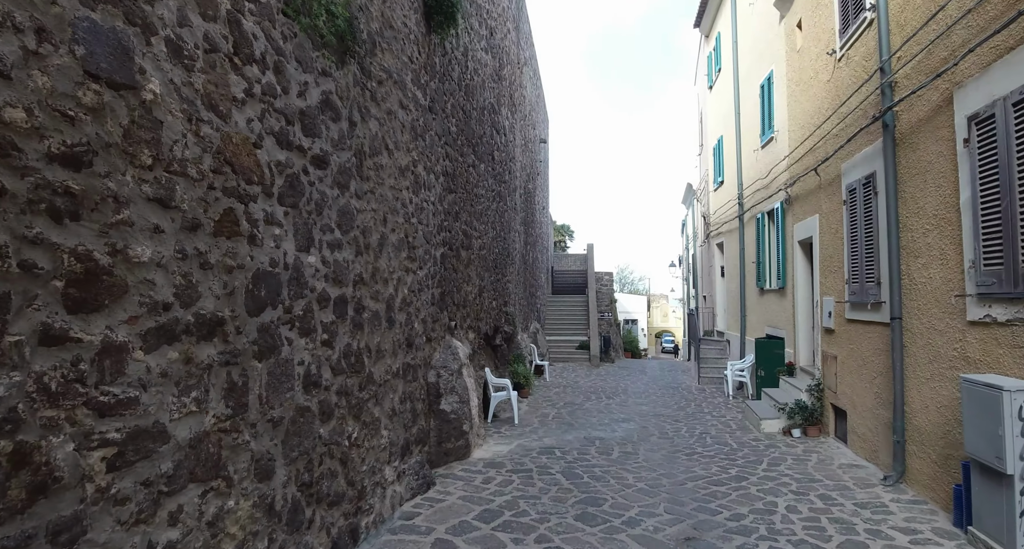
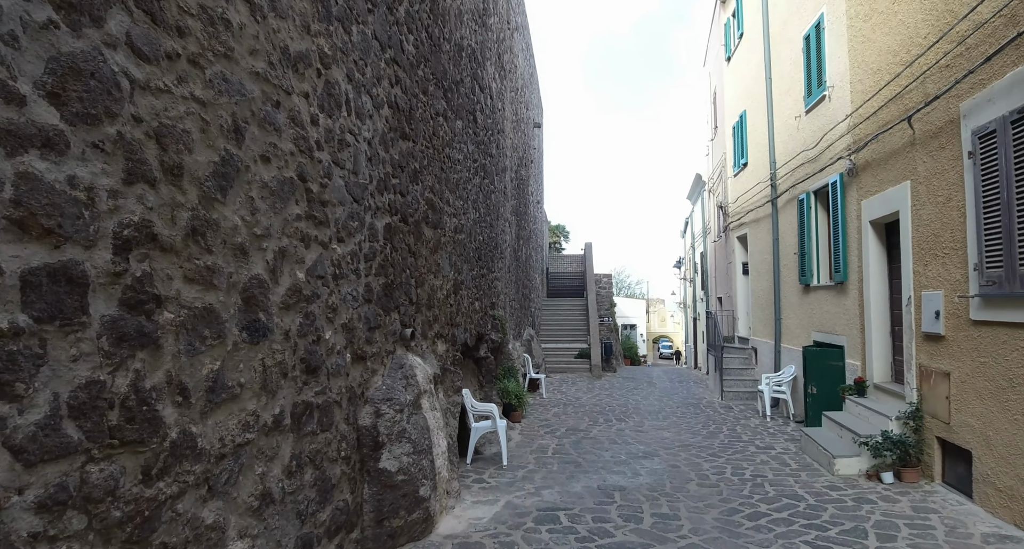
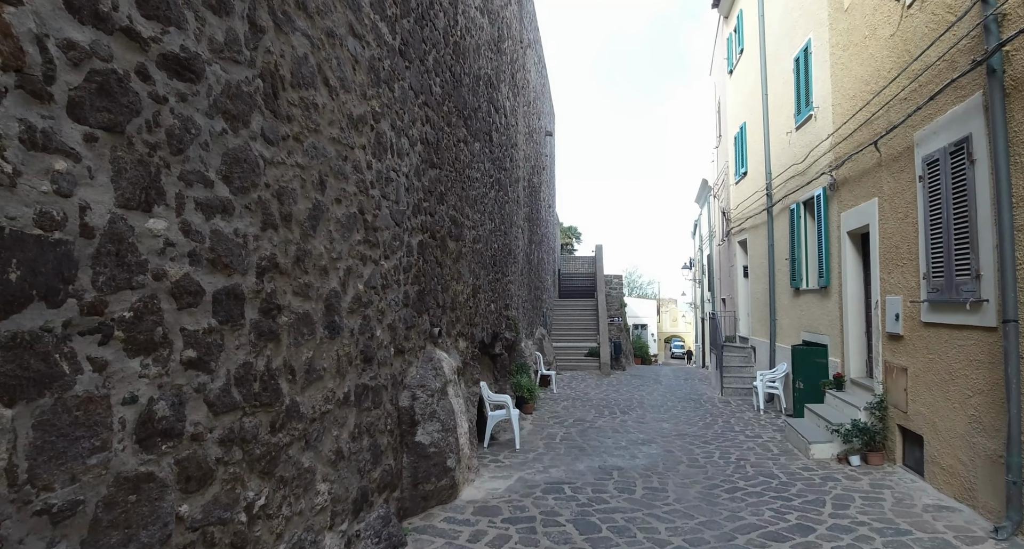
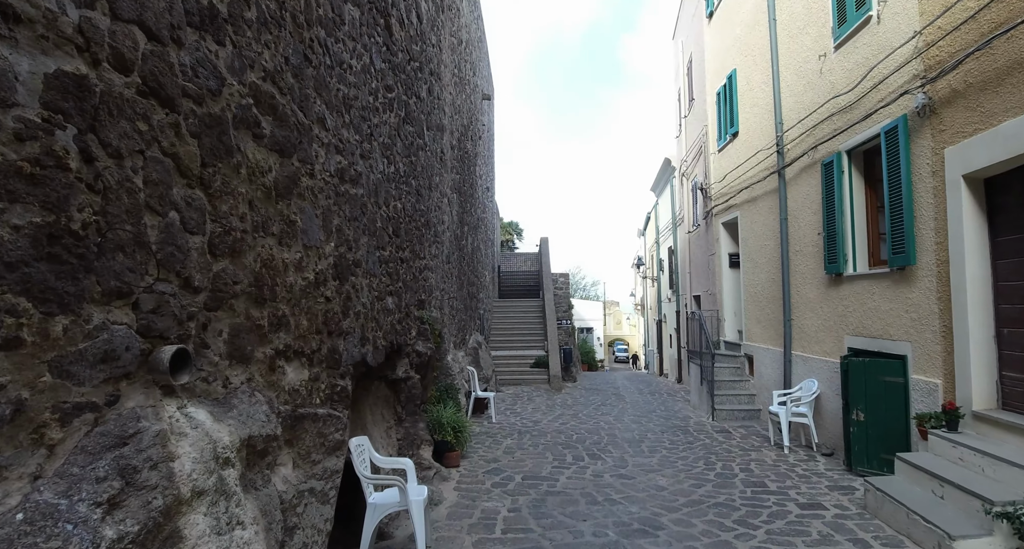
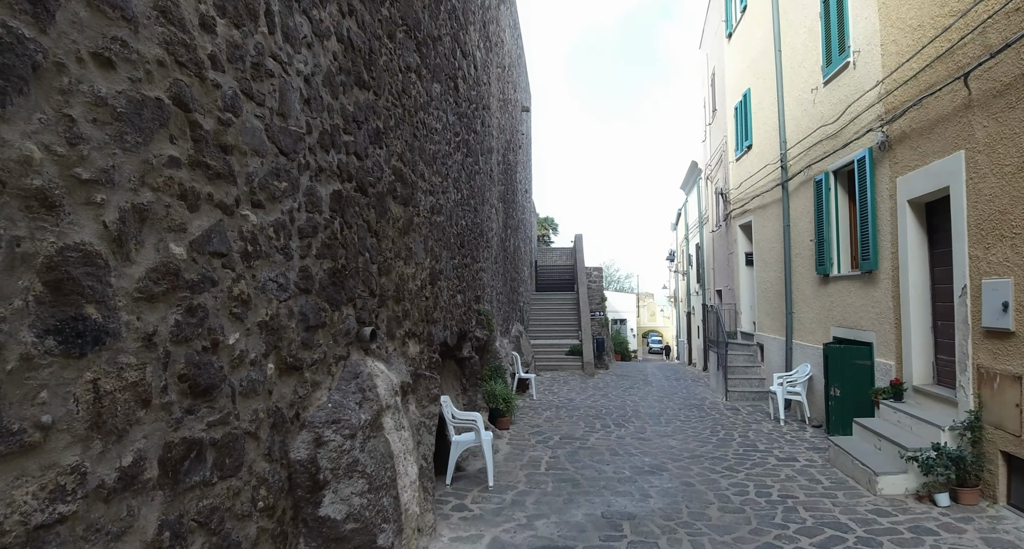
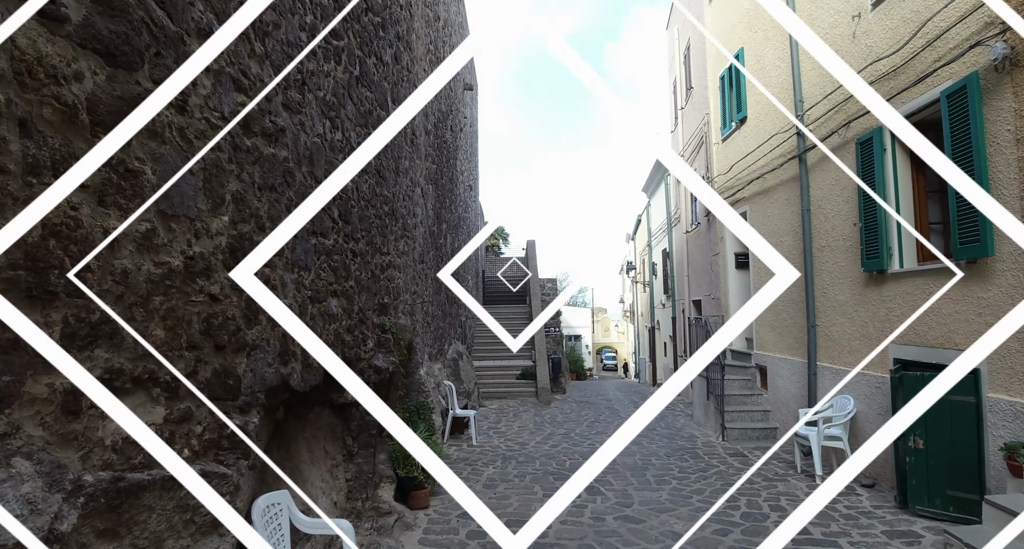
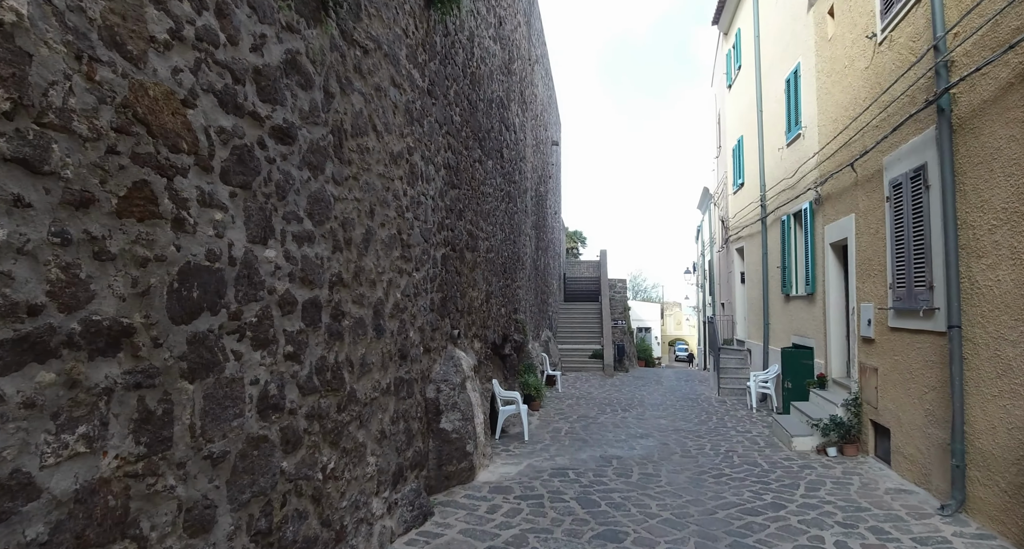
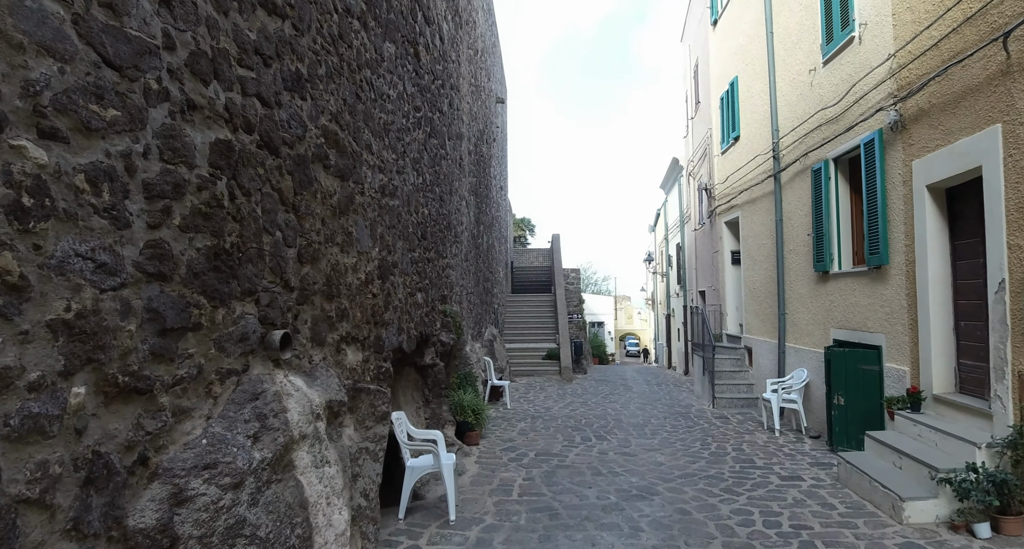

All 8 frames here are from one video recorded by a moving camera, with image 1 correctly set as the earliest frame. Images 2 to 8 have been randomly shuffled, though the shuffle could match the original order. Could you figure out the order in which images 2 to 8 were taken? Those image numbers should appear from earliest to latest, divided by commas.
7, 3, 2, 5, 8, 4, 6
